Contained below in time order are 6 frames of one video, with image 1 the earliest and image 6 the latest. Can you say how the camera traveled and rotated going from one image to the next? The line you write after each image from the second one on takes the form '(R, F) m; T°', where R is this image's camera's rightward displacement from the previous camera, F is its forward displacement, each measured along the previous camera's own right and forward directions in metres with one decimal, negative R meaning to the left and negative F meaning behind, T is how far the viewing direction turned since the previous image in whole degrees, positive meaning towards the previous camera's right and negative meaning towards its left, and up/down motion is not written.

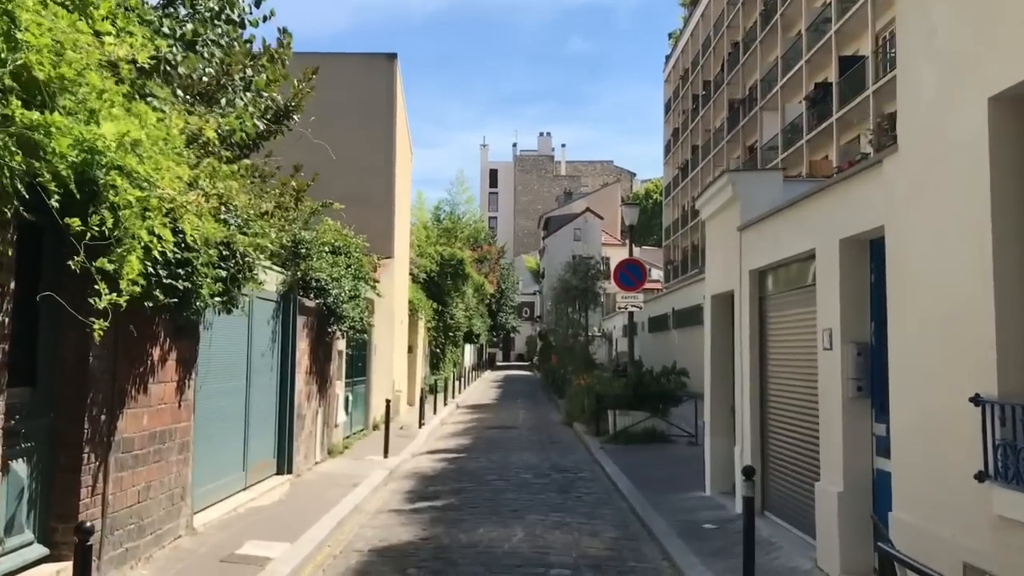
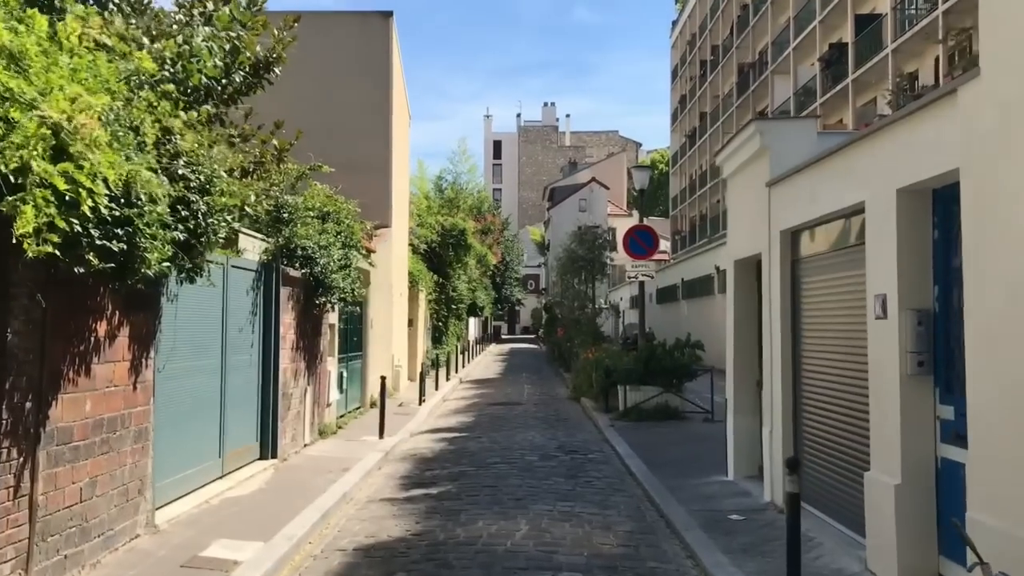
(0.0, +1.0) m; 0°
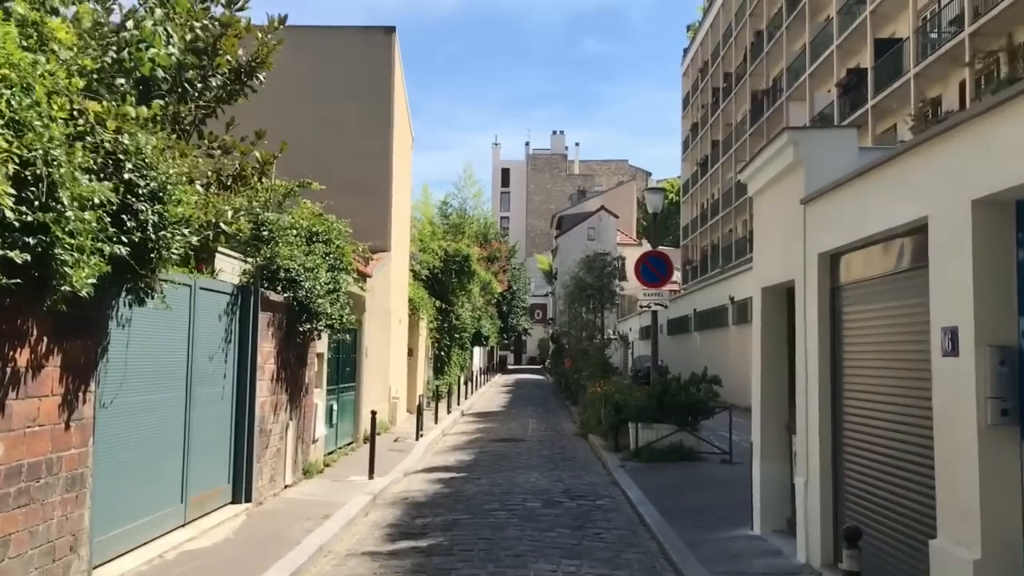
(+0.1, +1.0) m; 0°
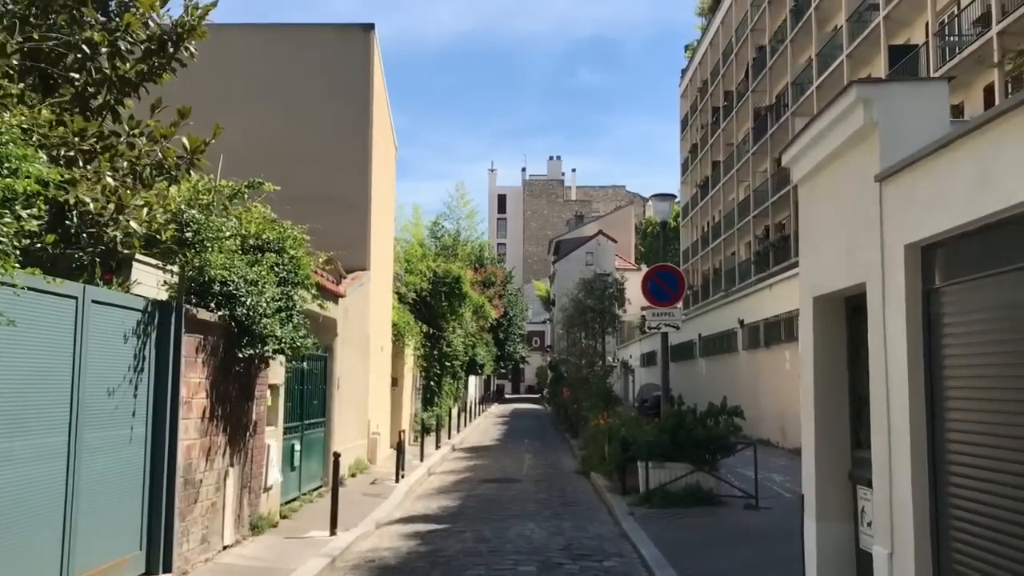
(+0.1, +2.0) m; 0°
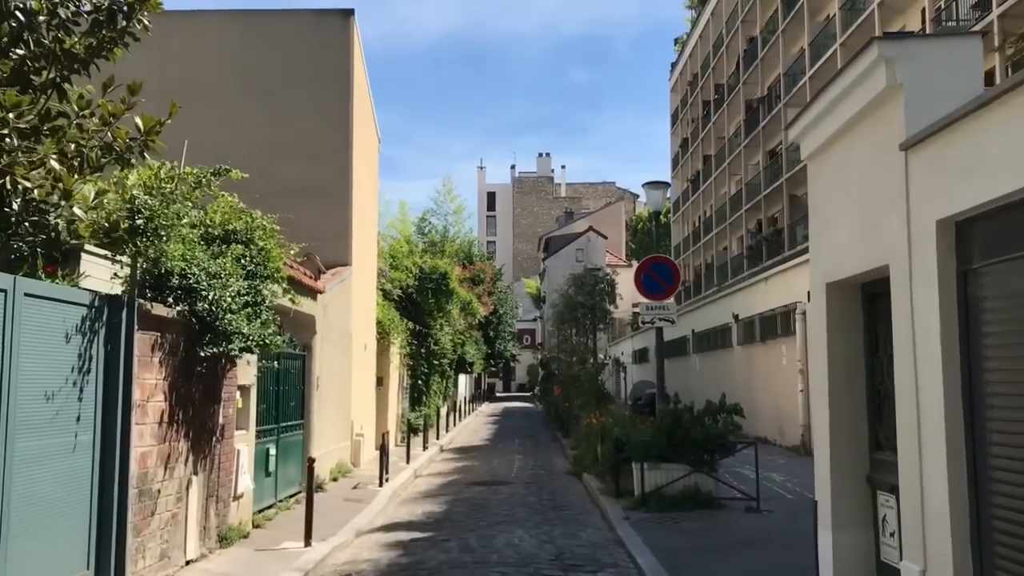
(+0.1, +0.7) m; +1°
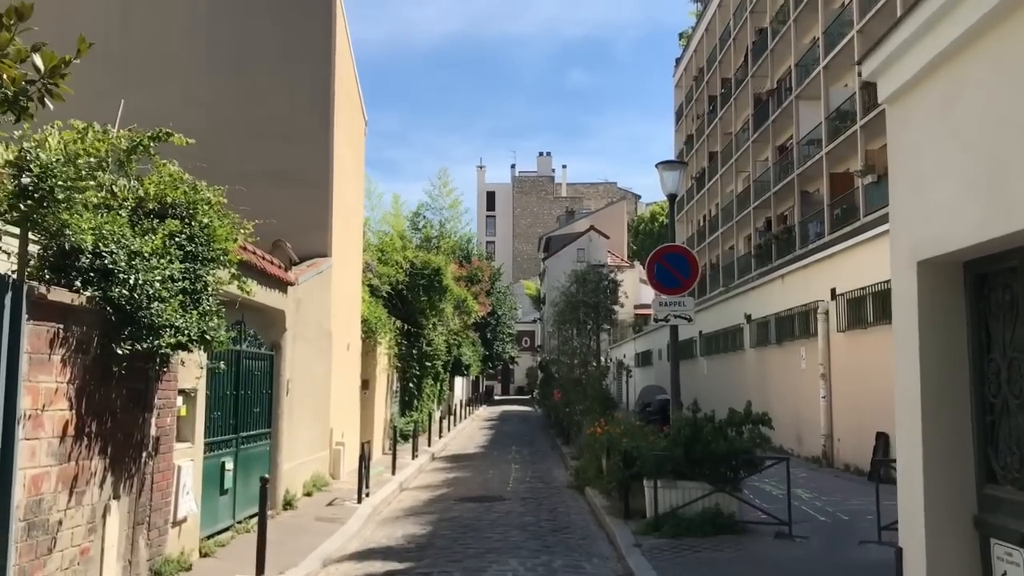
(+0.1, +1.6) m; 0°
